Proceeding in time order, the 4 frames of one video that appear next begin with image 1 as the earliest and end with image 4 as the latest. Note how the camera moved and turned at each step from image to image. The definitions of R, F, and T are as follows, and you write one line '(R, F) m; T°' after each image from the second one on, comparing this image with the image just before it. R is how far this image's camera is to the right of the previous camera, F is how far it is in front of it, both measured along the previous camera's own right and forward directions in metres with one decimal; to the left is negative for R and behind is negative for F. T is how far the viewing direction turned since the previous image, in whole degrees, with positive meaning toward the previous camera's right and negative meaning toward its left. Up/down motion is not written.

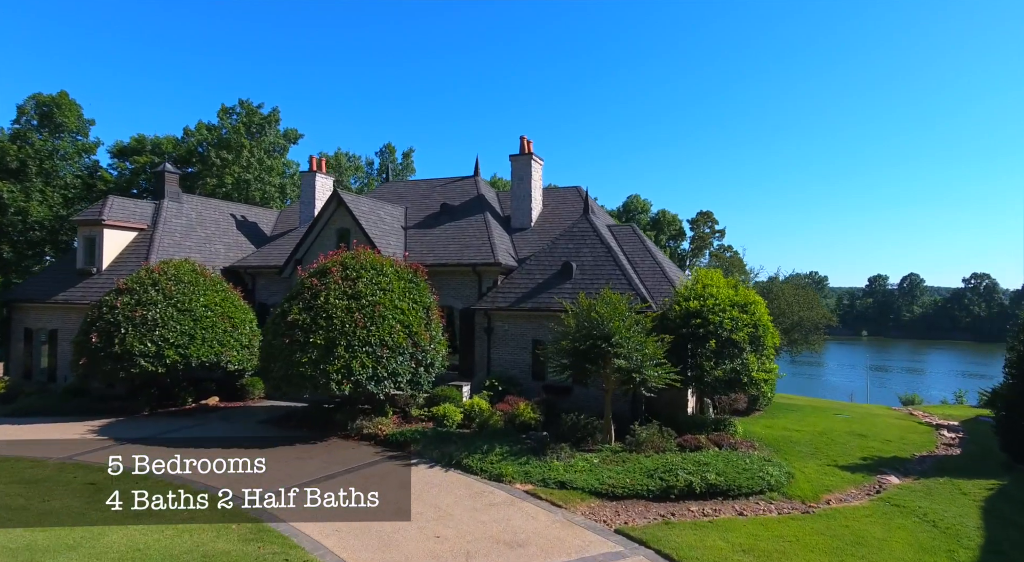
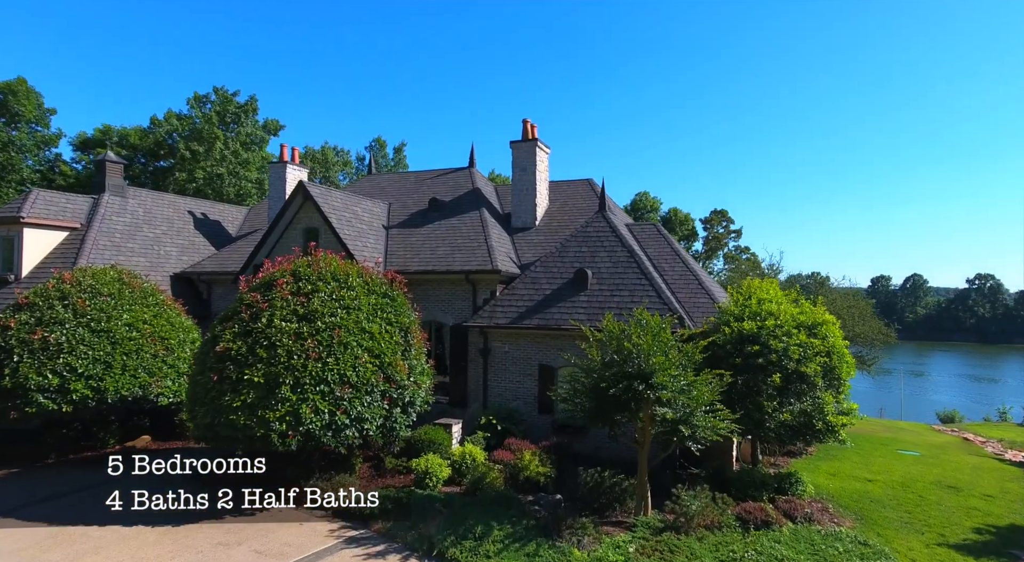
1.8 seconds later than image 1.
(-0.1, +4.5) m; 0°
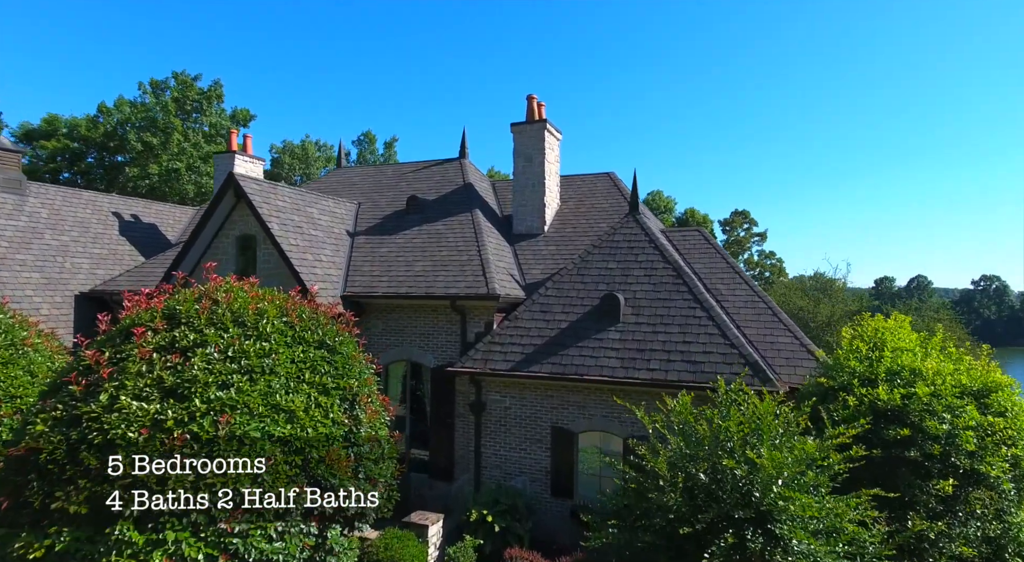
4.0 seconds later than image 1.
(-0.1, +5.6) m; 0°
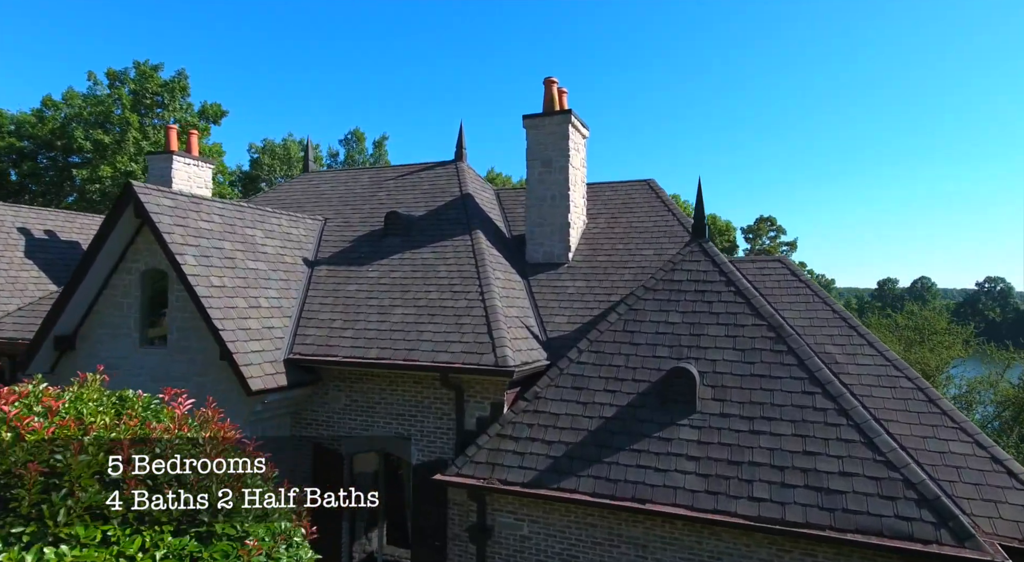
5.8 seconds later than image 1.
(-0.3, +4.9) m; 0°
